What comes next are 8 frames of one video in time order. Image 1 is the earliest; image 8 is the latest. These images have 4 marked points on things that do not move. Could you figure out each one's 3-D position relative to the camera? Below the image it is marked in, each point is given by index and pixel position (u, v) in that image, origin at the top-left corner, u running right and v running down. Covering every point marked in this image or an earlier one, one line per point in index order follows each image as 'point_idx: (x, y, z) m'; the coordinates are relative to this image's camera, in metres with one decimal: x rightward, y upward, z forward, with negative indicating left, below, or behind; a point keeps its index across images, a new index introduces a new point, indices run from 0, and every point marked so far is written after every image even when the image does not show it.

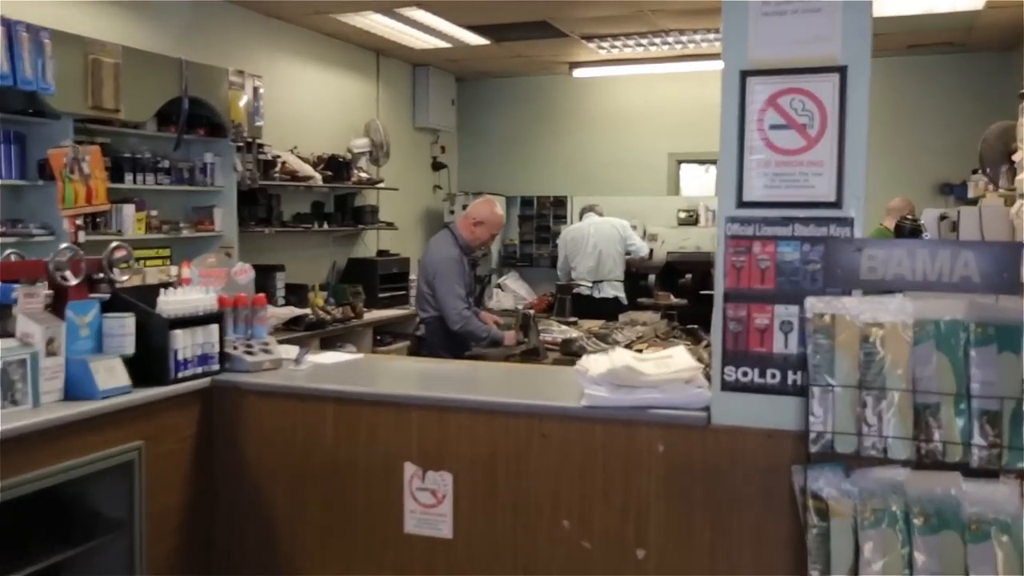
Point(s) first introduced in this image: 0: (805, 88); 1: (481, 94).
0: (+0.7, +0.5, +2.0) m
1: (-0.3, +1.7, +7.7) m
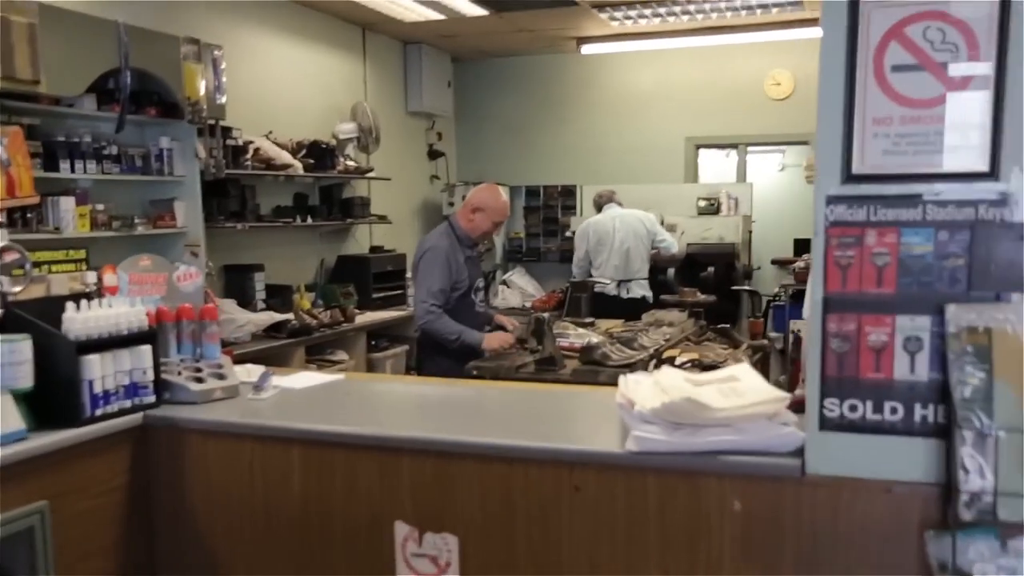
0: (+0.7, +0.4, +1.4) m
1: (-0.3, +1.7, +7.1) m
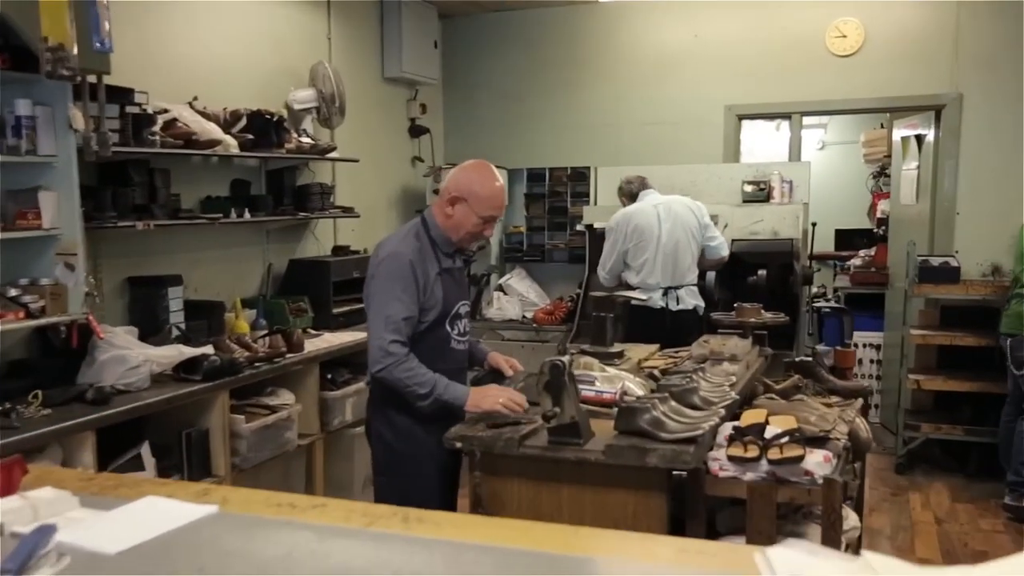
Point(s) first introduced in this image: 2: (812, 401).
0: (+0.7, +0.3, +0.3) m
1: (-0.3, +1.7, +6.0) m
2: (+0.9, -0.3, +2.6) m
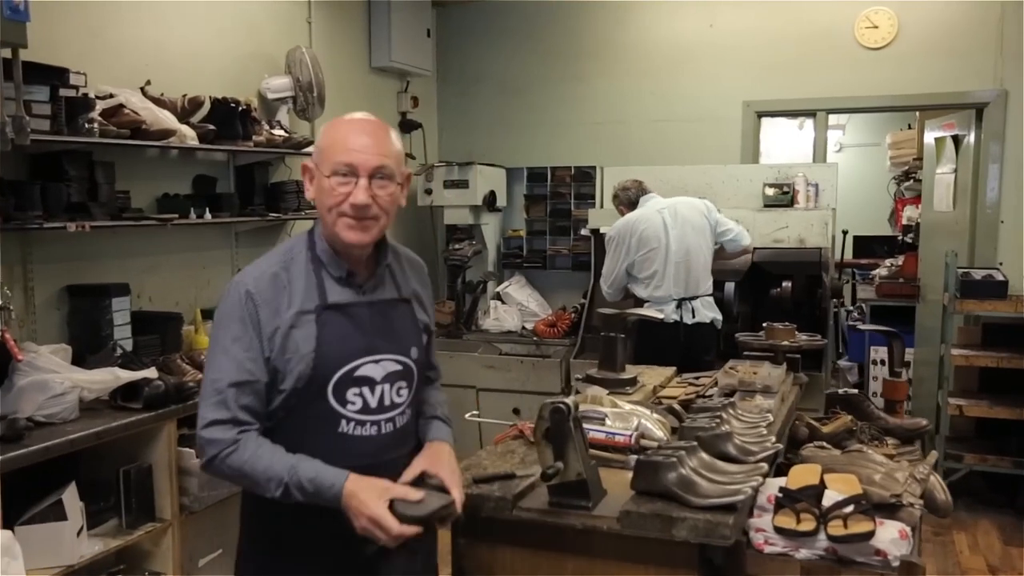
0: (+0.7, +0.3, -0.2) m
1: (-0.3, +1.6, +5.5) m
2: (+0.9, -0.4, +2.2) m
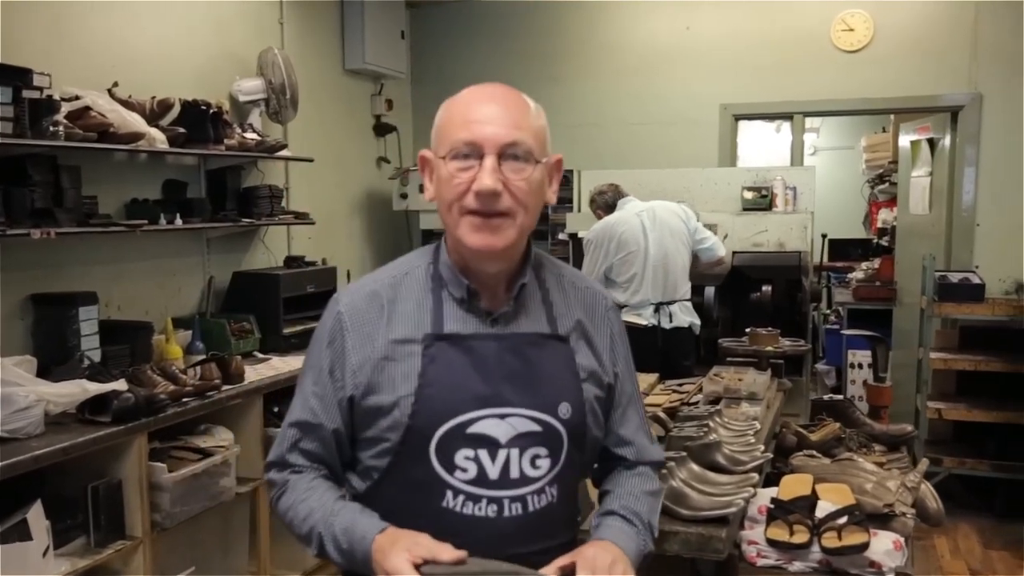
0: (+0.7, +0.3, -0.2) m
1: (-0.4, +1.6, +5.4) m
2: (+0.8, -0.4, +2.1) m
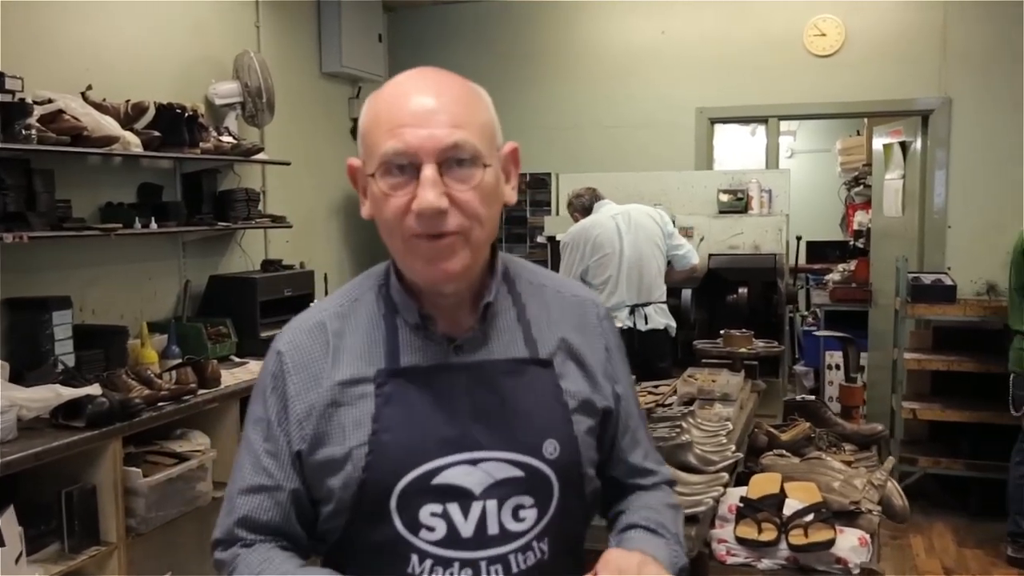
0: (+0.7, +0.3, -0.2) m
1: (-0.6, +1.6, +5.5) m
2: (+0.8, -0.4, +2.2) m
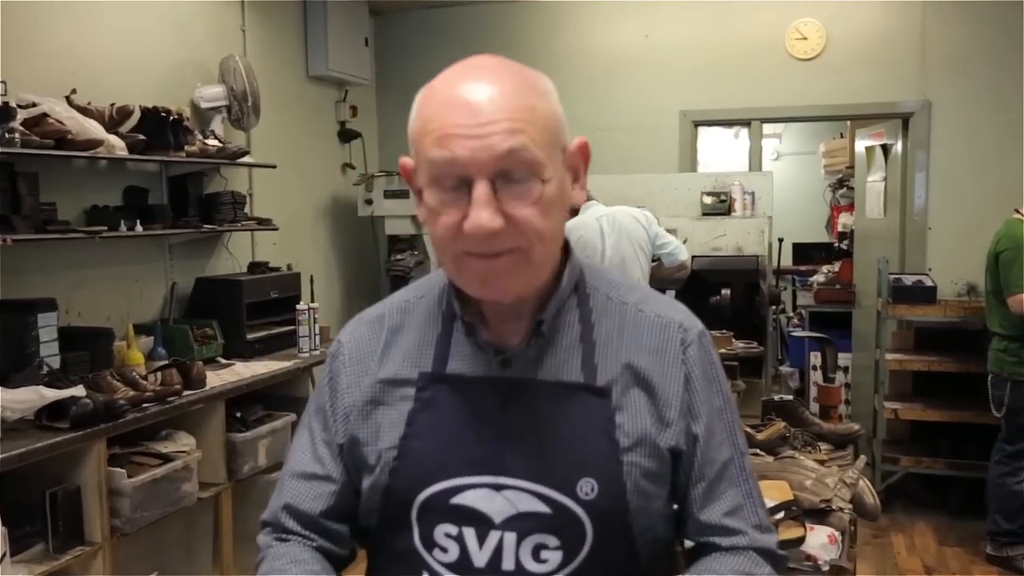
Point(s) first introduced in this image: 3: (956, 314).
0: (+0.7, +0.3, -0.1) m
1: (-0.6, +1.6, +5.5) m
2: (+0.7, -0.4, +2.2) m
3: (+2.1, -0.1, +4.2) m
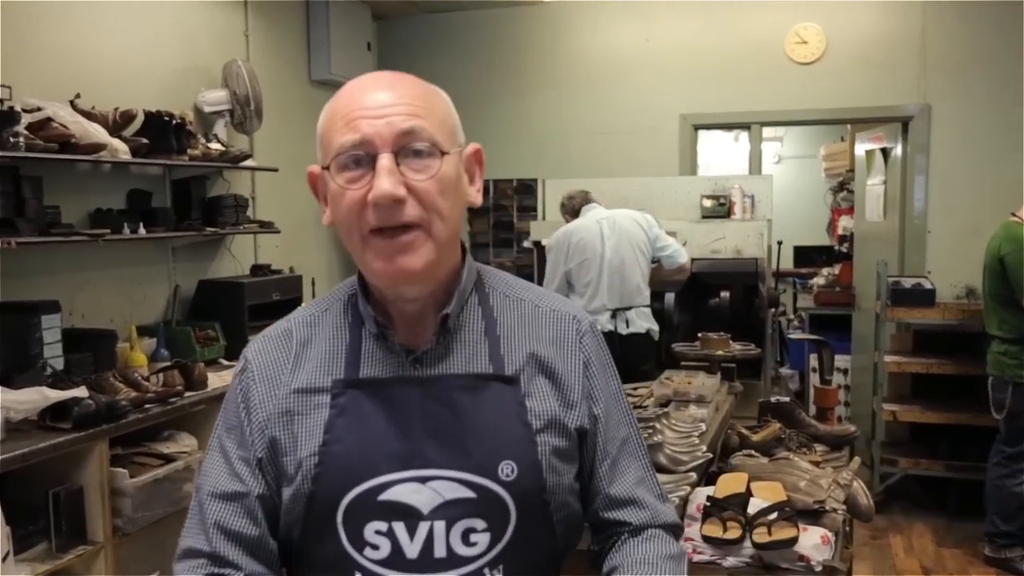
0: (+0.7, +0.3, -0.1) m
1: (-0.6, +1.6, +5.5) m
2: (+0.7, -0.4, +2.2) m
3: (+2.1, -0.1, +4.2) m
